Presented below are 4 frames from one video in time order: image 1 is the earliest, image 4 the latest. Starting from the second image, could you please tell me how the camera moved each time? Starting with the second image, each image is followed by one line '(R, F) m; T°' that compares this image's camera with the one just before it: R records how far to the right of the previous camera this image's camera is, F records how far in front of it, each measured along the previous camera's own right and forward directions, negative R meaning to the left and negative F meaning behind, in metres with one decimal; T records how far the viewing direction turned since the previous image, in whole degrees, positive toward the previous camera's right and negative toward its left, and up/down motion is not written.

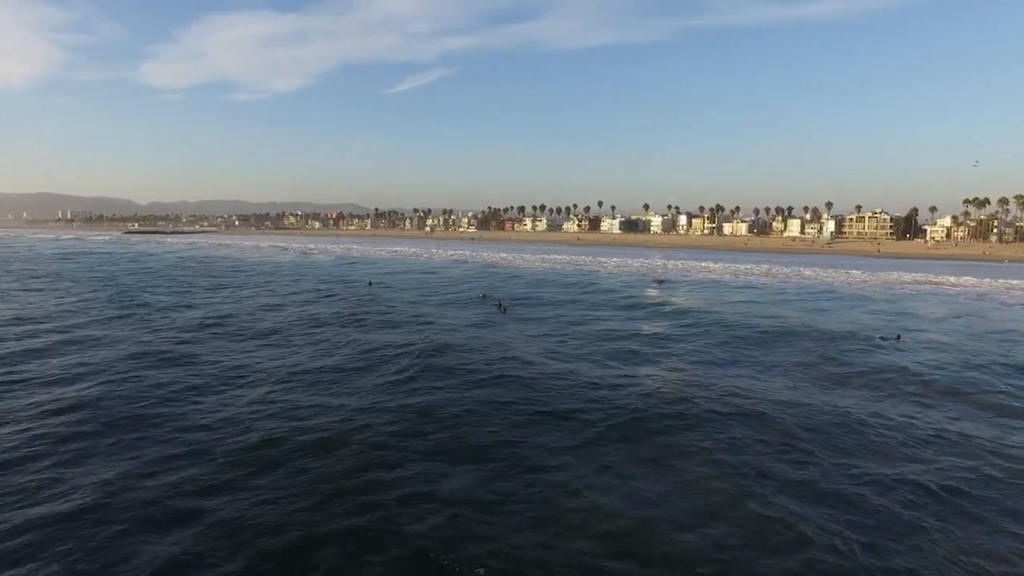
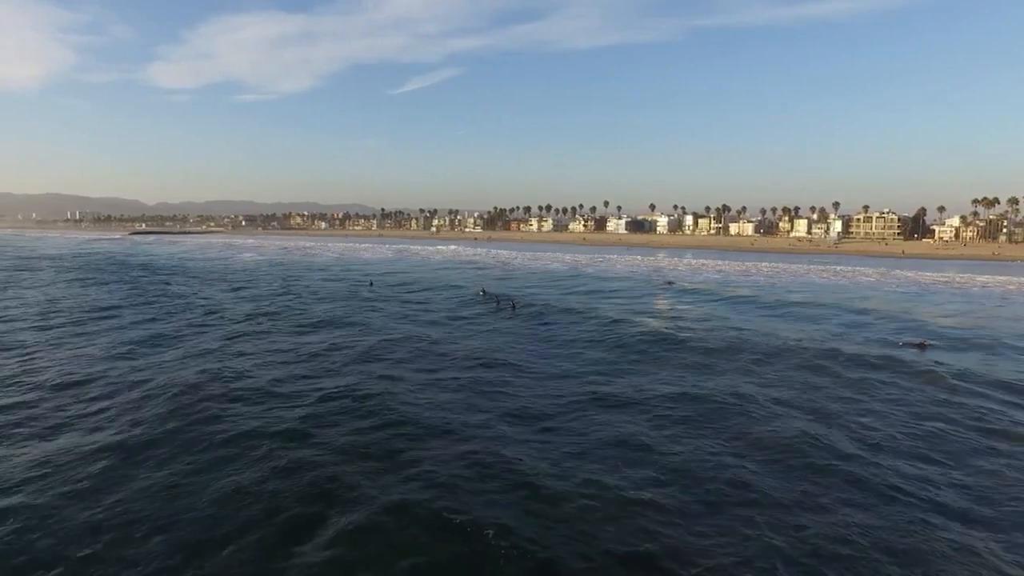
(-1.1, -0.9) m; 0°
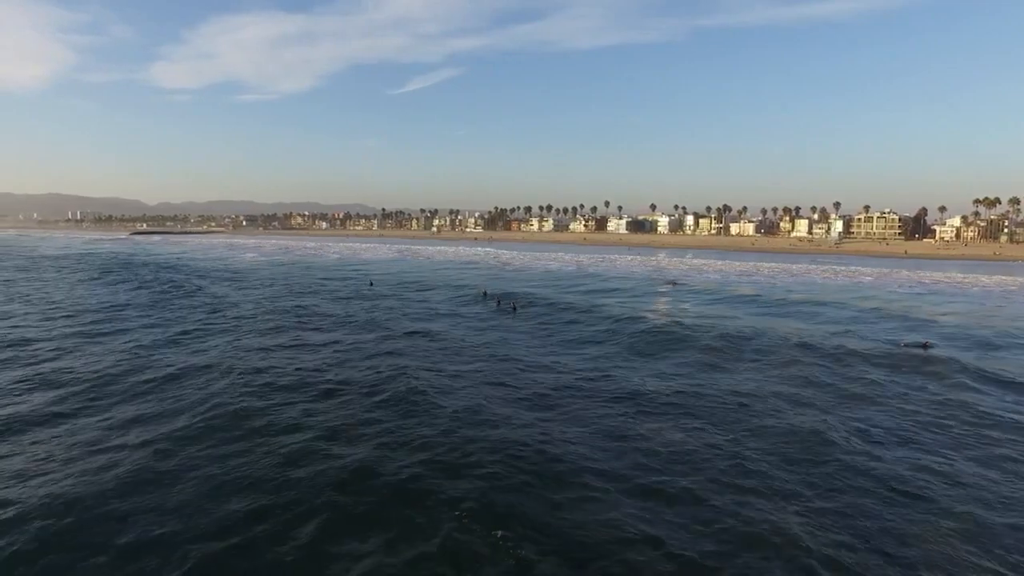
(+0.5, +0.3) m; 0°
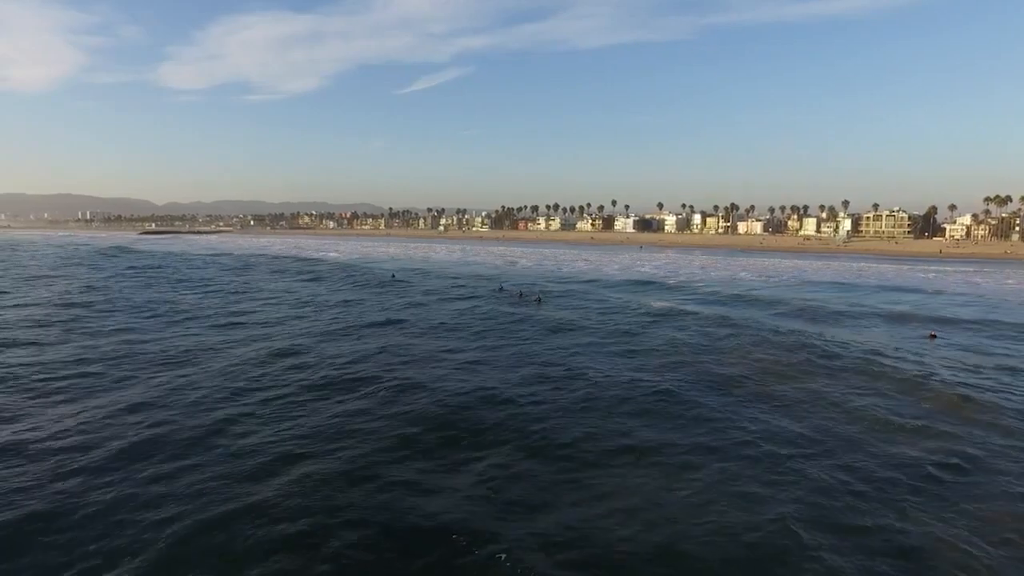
(-0.3, -0.5) m; -1°
